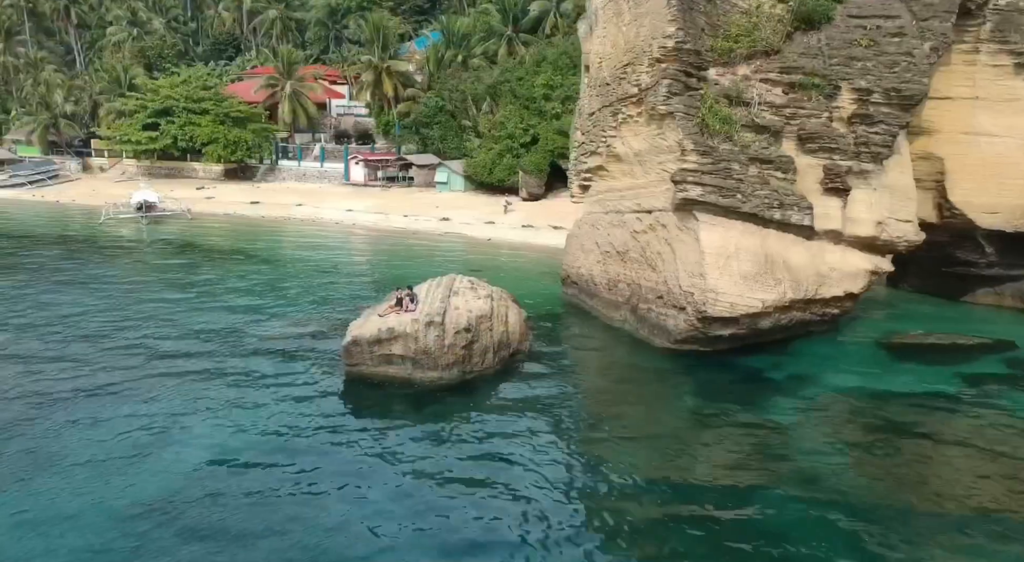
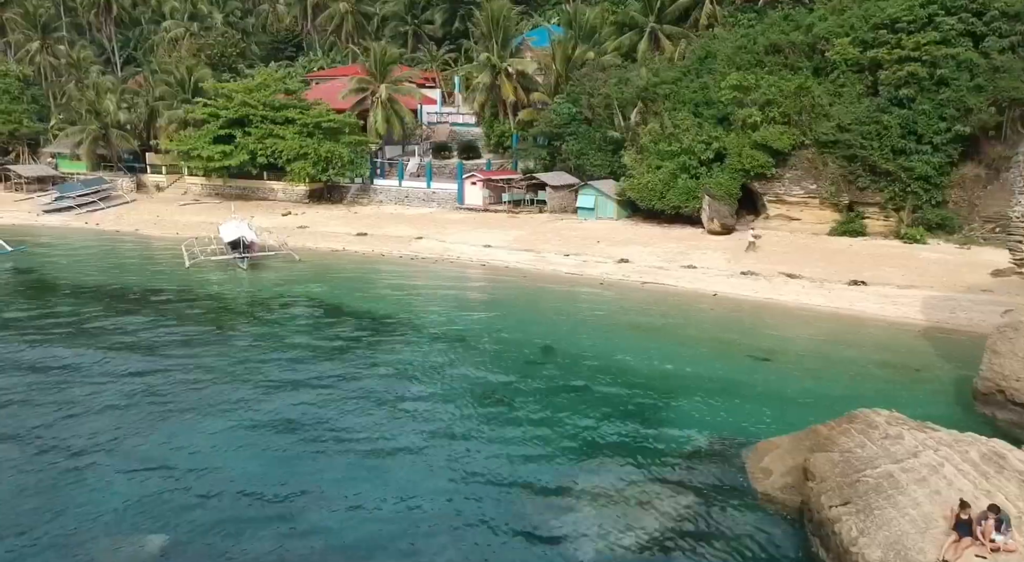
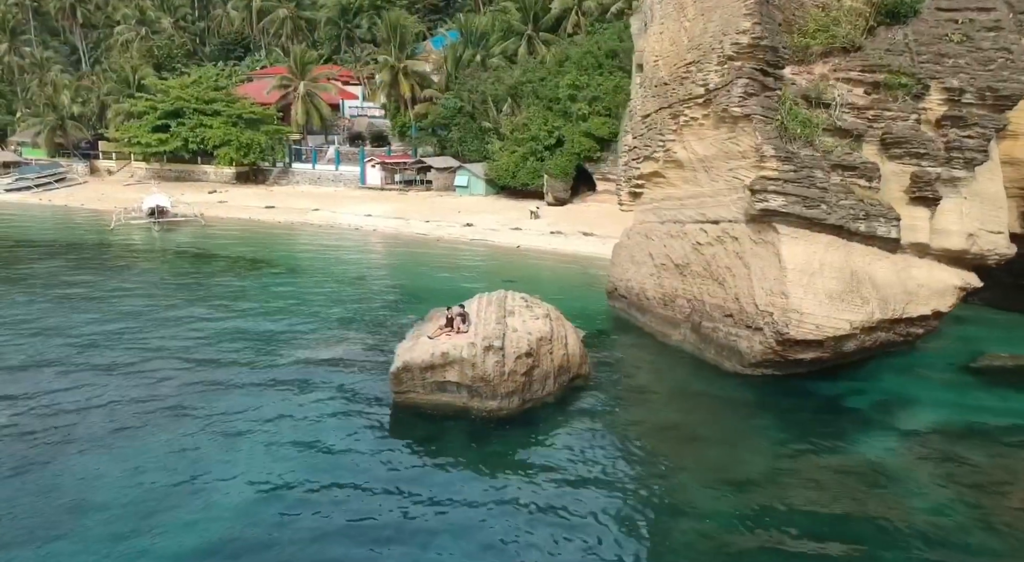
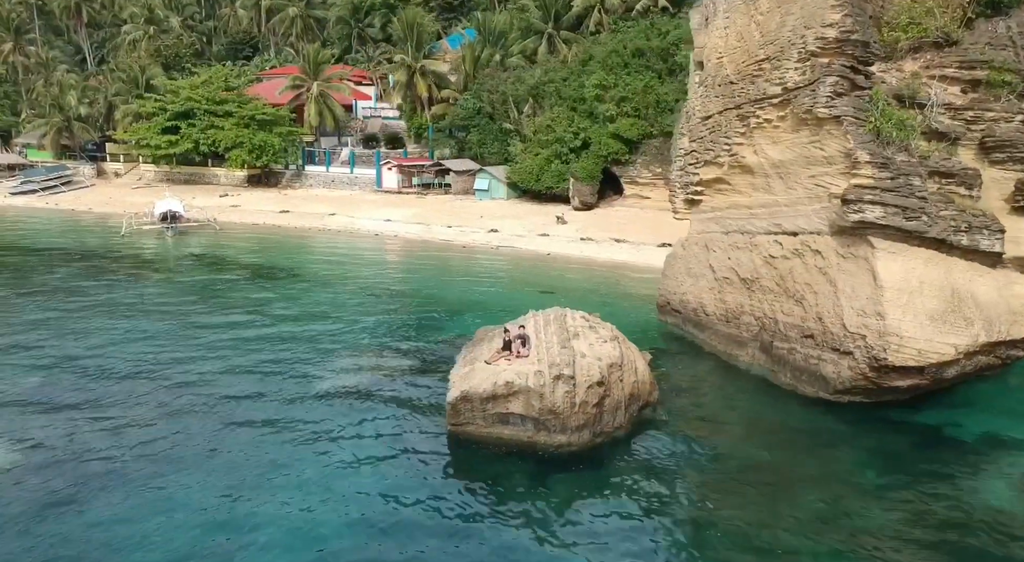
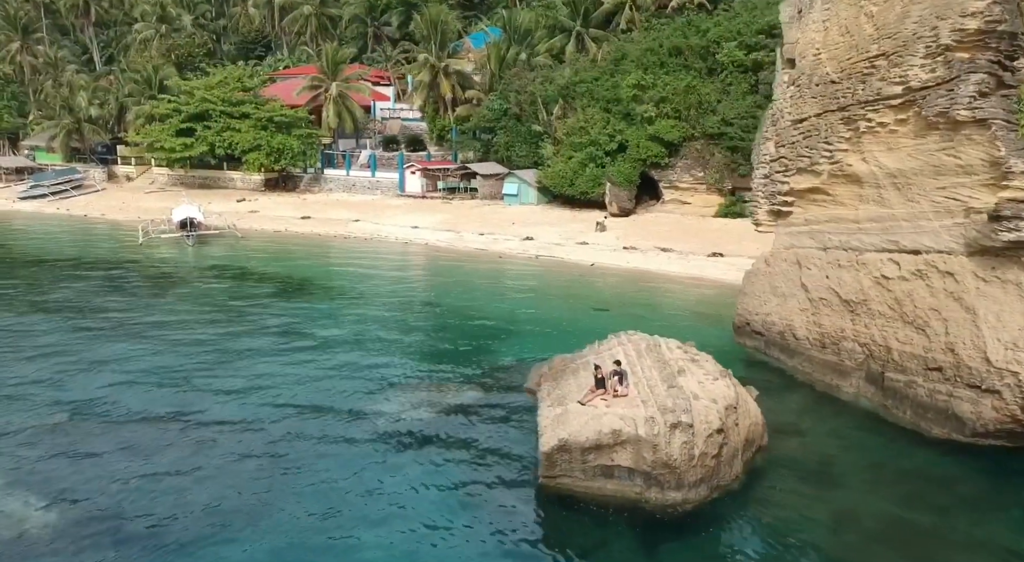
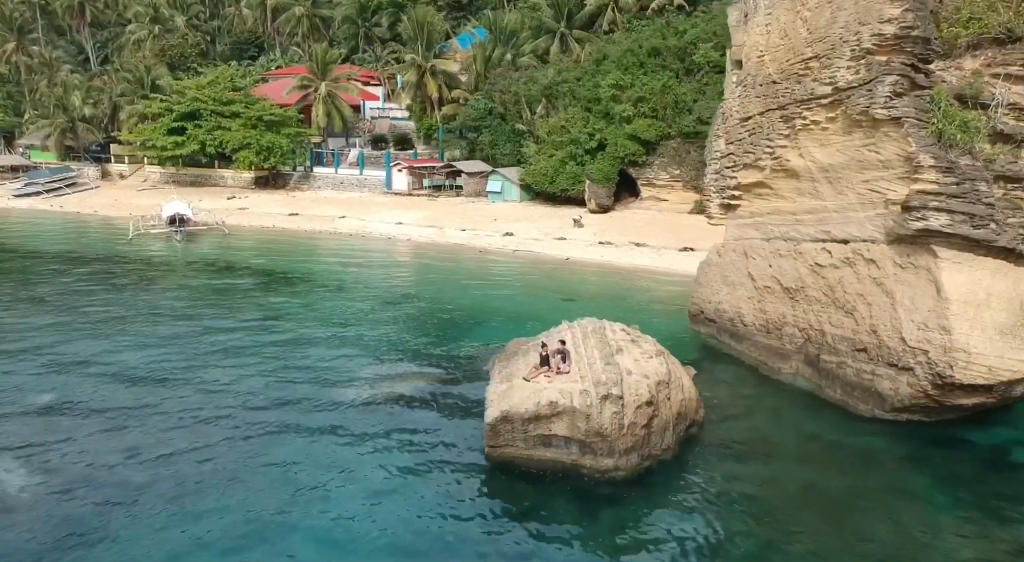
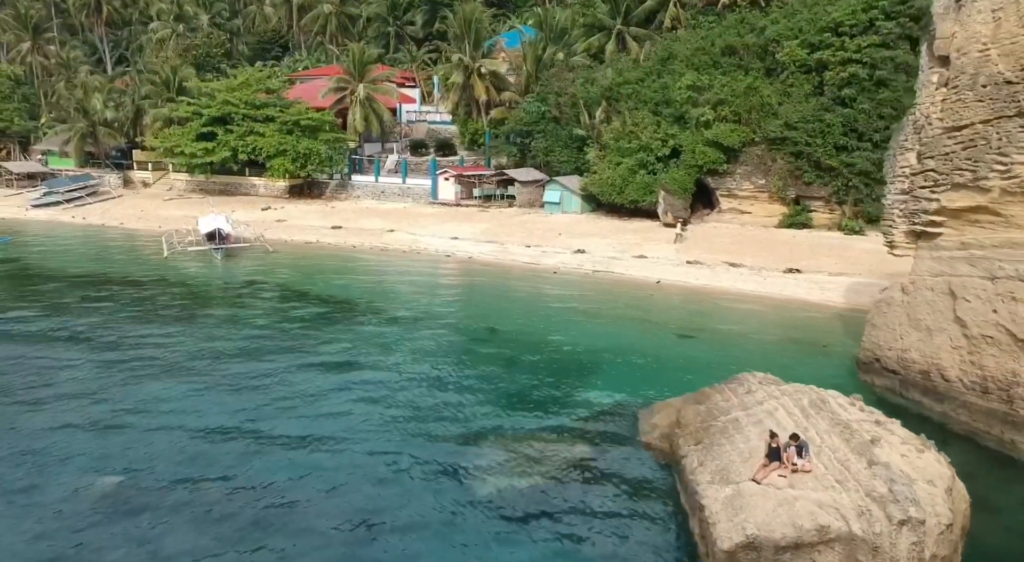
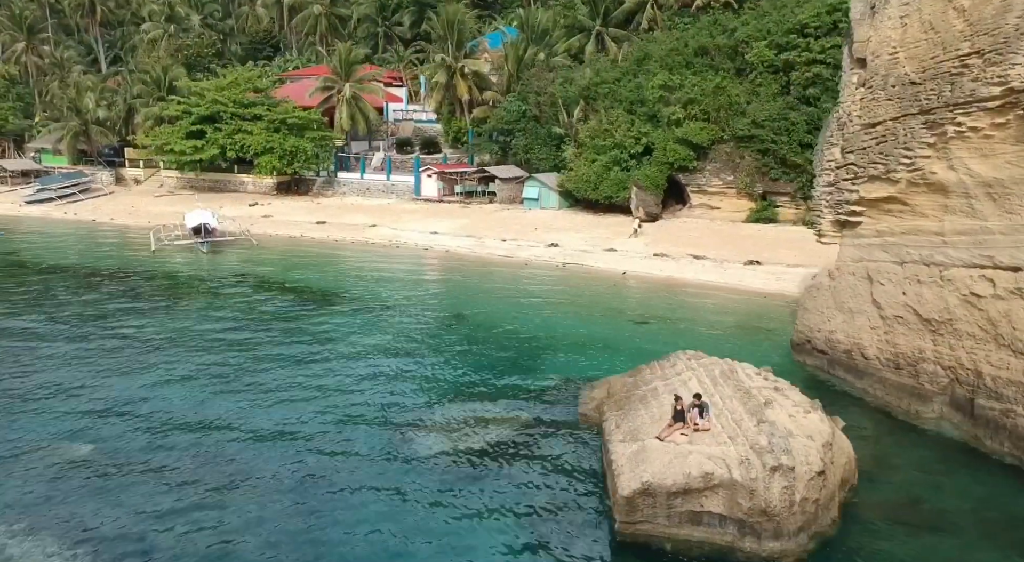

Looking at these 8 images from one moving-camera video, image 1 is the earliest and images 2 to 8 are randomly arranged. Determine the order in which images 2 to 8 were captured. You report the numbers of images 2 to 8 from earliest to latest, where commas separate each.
3, 4, 6, 5, 8, 7, 2
